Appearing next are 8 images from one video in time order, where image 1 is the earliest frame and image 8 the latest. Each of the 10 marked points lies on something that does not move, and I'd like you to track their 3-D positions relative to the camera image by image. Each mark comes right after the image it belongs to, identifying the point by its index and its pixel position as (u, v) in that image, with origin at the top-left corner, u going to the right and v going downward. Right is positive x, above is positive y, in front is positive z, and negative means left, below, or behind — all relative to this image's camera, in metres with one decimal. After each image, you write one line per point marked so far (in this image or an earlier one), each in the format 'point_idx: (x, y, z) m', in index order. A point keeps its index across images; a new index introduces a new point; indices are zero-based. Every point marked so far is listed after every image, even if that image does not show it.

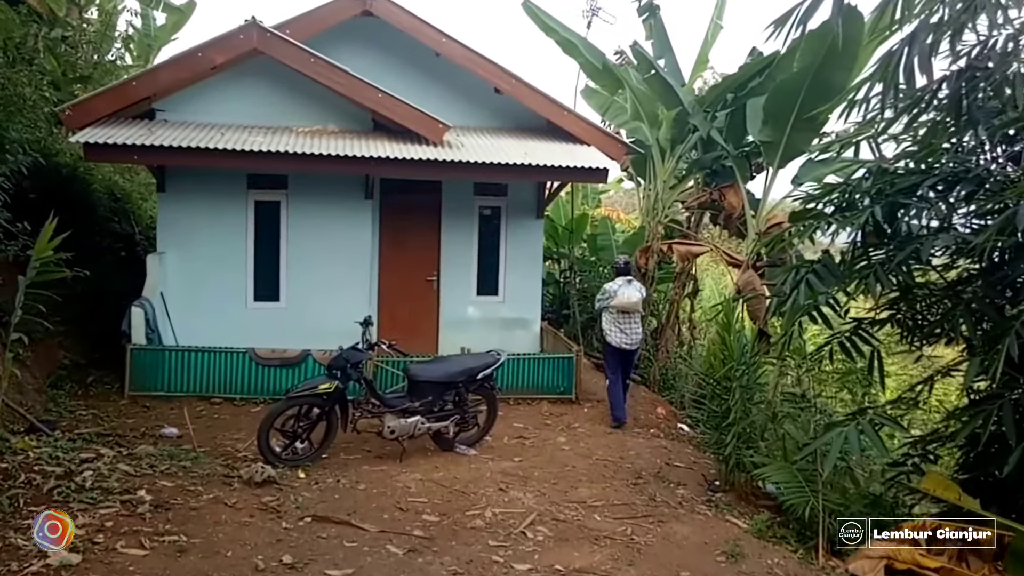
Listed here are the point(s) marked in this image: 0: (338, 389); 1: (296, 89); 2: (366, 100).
0: (-1.3, -0.7, +5.8) m
1: (-2.5, +2.3, +9.1) m
2: (-1.6, +2.0, +8.6) m
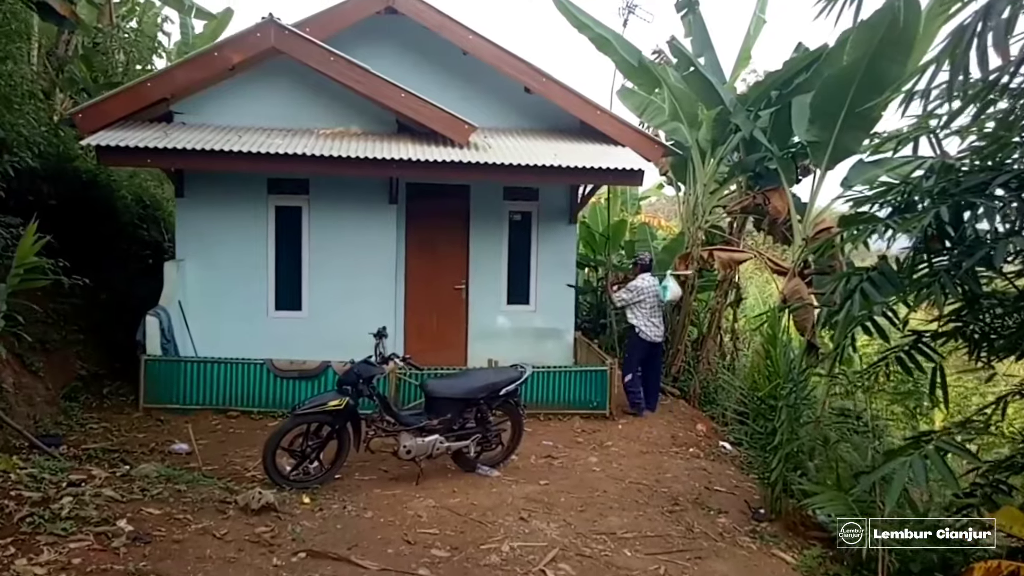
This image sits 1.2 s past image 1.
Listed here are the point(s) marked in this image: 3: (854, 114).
0: (-1.1, -0.8, +5.4) m
1: (-2.1, +2.2, +8.8) m
2: (-1.3, +1.9, +8.2) m
3: (+3.6, +1.8, +8.5) m
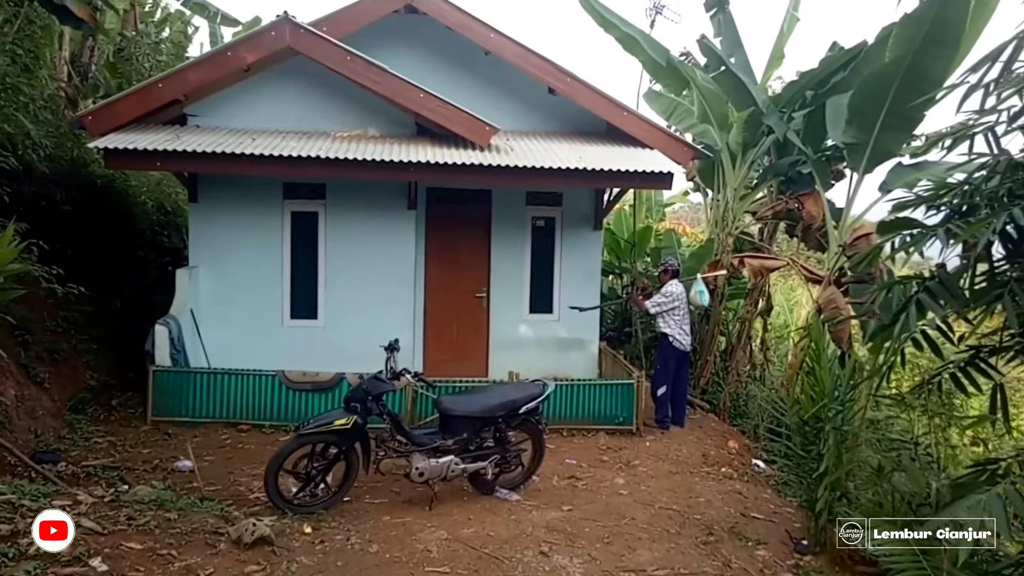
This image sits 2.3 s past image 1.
0: (-1.0, -0.9, +5.1) m
1: (-1.9, +2.1, +8.5) m
2: (-1.0, +1.8, +7.9) m
3: (+3.8, +1.7, +8.0) m
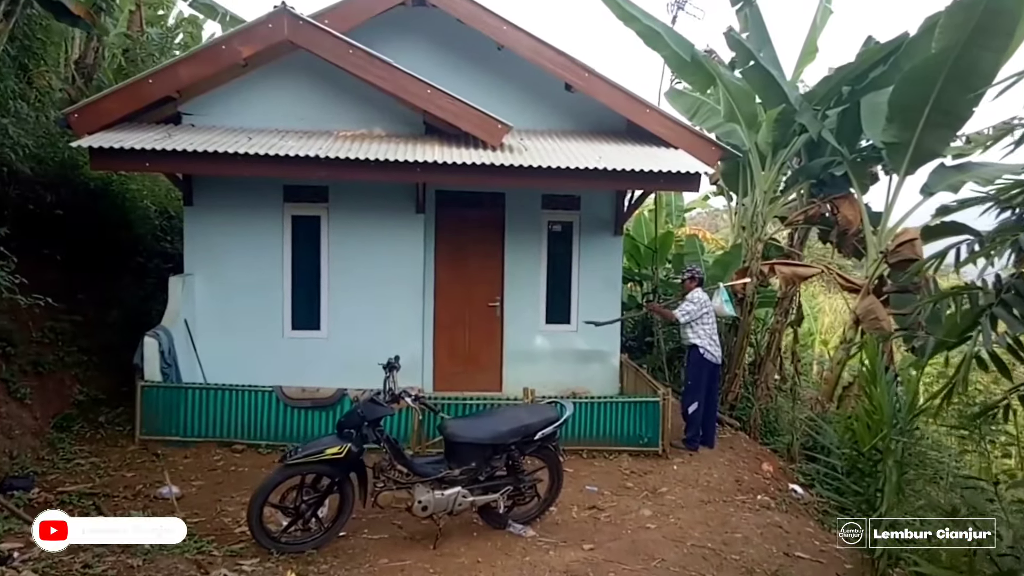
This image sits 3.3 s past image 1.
0: (-0.9, -0.9, +4.5) m
1: (-1.7, +2.0, +8.0) m
2: (-0.9, +1.7, +7.4) m
3: (+4.0, +1.6, +7.4) m
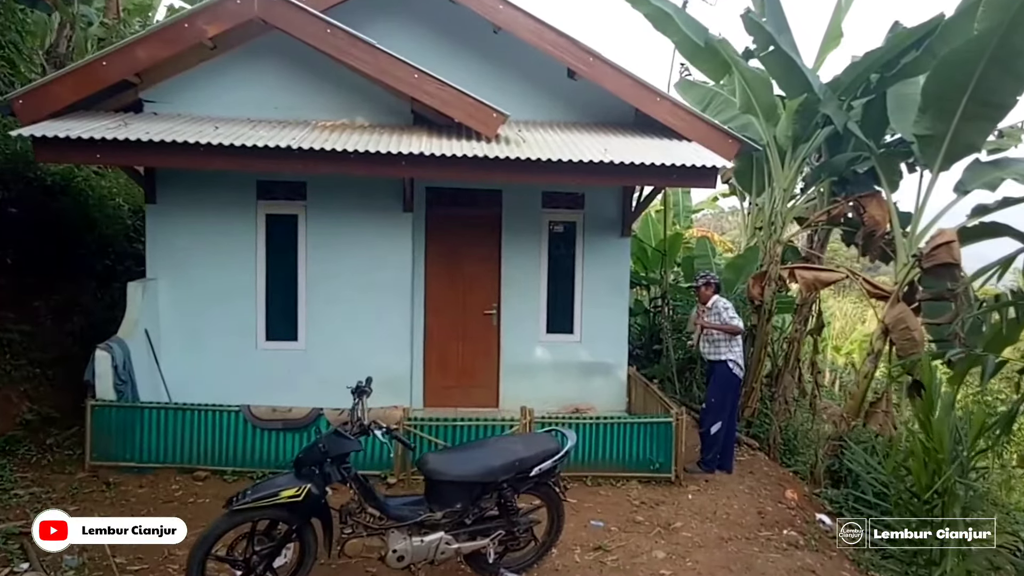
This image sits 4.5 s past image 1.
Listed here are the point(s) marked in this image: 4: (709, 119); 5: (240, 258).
0: (-0.9, -1.0, +3.8) m
1: (-1.8, +1.9, +7.3) m
2: (-0.9, +1.7, +6.6) m
3: (+3.9, +1.6, +6.7) m
4: (+1.7, +1.5, +7.0) m
5: (-2.4, +0.3, +7.2) m
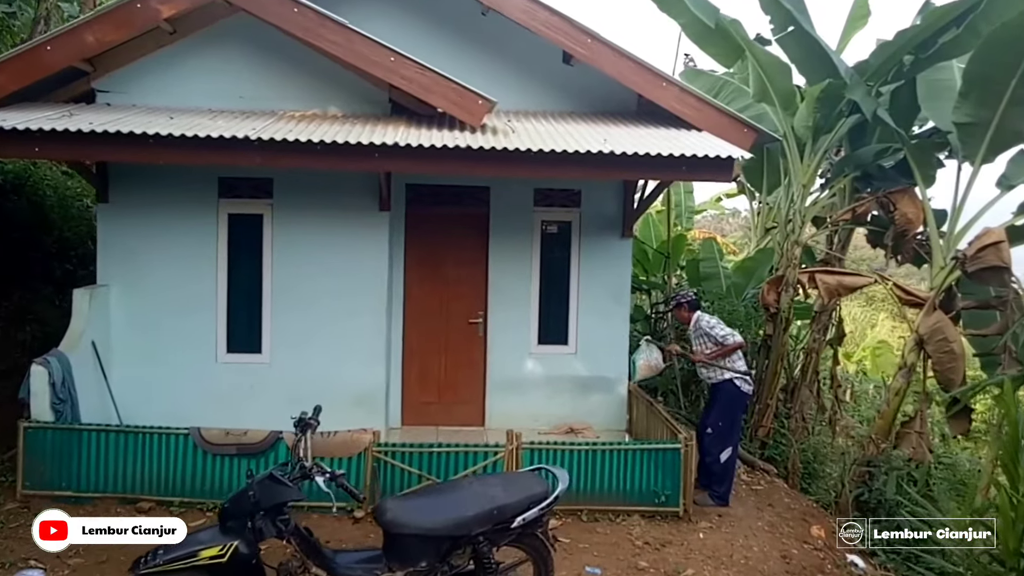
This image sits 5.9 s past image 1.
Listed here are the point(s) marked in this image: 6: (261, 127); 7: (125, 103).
0: (-1.0, -1.0, +3.1) m
1: (-1.8, +1.9, +6.6) m
2: (-1.0, +1.6, +5.9) m
3: (+3.8, +1.5, +5.9) m
4: (+1.6, +1.4, +6.2) m
5: (-2.5, +0.2, +6.4) m
6: (-1.8, +1.1, +5.8) m
7: (-3.1, +1.5, +6.5) m
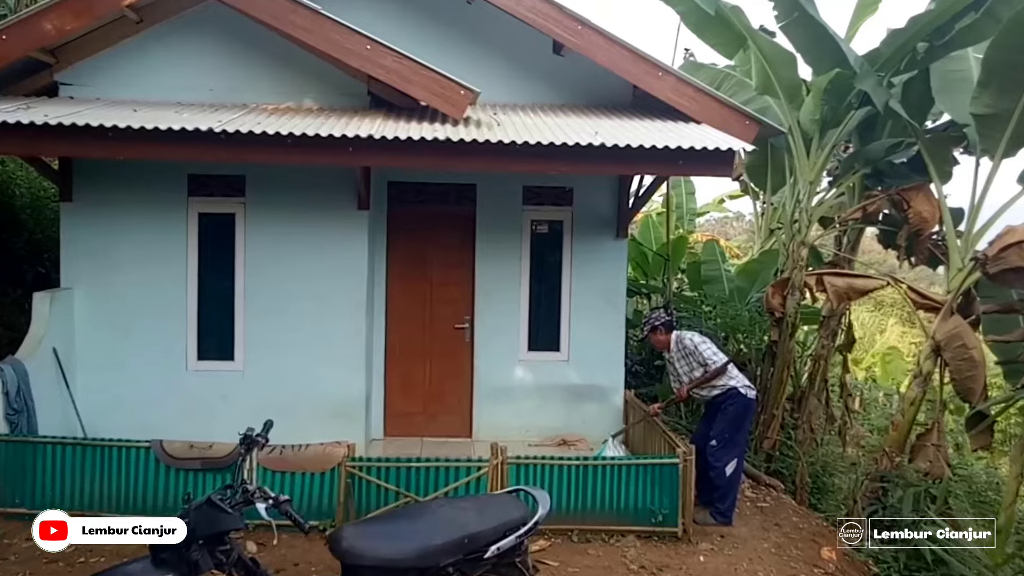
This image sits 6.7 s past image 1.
0: (-1.2, -1.0, +2.7) m
1: (-1.9, +1.8, +6.2) m
2: (-1.1, +1.6, +5.5) m
3: (+3.7, +1.5, +5.5) m
4: (+1.5, +1.4, +5.8) m
5: (-2.6, +0.2, +6.1) m
6: (-1.9, +1.1, +5.4) m
7: (-3.2, +1.5, +6.1) m
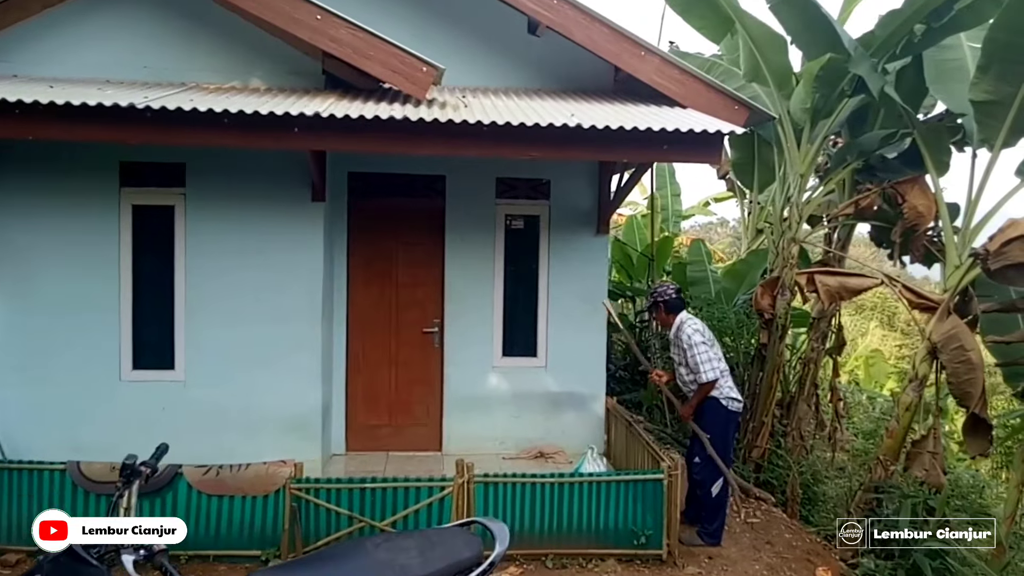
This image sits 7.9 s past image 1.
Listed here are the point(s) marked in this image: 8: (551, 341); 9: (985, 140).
0: (-1.3, -1.0, +2.1) m
1: (-2.2, +1.8, +5.6) m
2: (-1.3, +1.6, +5.0) m
3: (+3.5, +1.5, +5.1) m
4: (+1.3, +1.4, +5.4) m
5: (-2.8, +0.2, +5.5) m
6: (-2.1, +1.1, +4.8) m
7: (-3.4, +1.5, +5.6) m
8: (+0.3, -0.4, +6.1) m
9: (+3.4, +1.1, +5.6) m
